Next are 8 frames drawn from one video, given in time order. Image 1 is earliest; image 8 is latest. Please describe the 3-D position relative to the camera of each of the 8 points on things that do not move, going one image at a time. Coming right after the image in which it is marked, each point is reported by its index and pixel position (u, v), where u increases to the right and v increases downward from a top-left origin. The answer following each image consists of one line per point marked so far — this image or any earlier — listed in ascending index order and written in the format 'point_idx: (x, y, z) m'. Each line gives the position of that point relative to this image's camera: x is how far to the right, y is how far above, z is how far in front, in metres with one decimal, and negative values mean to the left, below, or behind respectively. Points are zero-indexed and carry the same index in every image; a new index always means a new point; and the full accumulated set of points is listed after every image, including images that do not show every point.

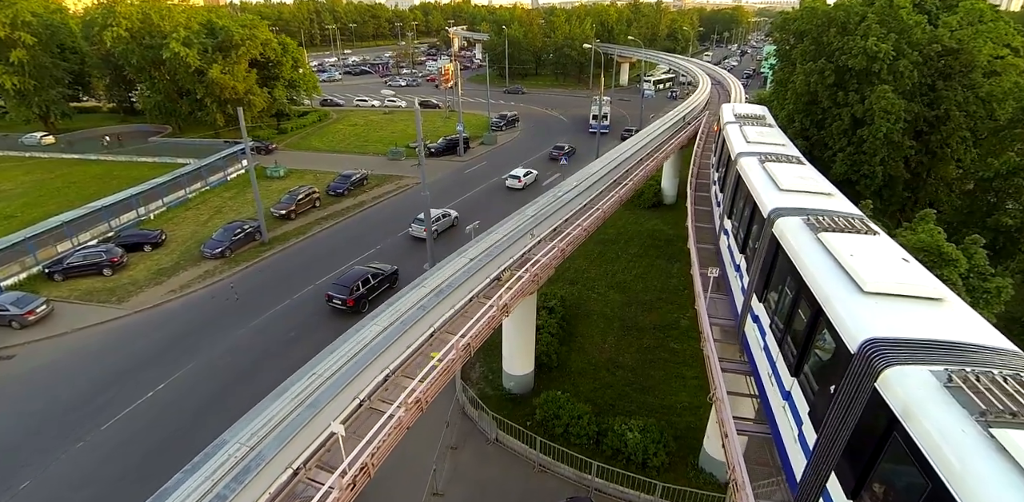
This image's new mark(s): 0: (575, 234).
0: (+2.0, +0.2, +17.9) m
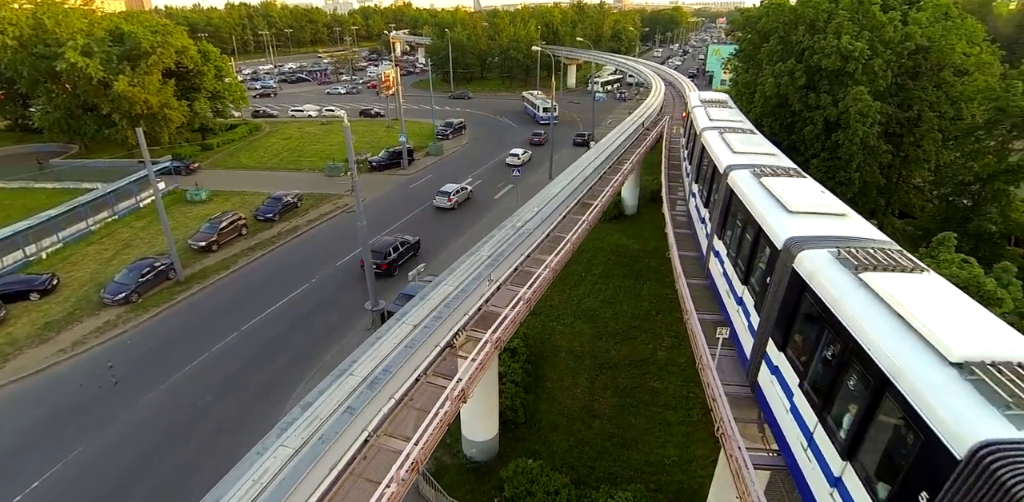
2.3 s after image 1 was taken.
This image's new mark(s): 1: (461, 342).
0: (+0.7, -1.0, +15.2) m
1: (-1.3, -2.2, +12.5) m
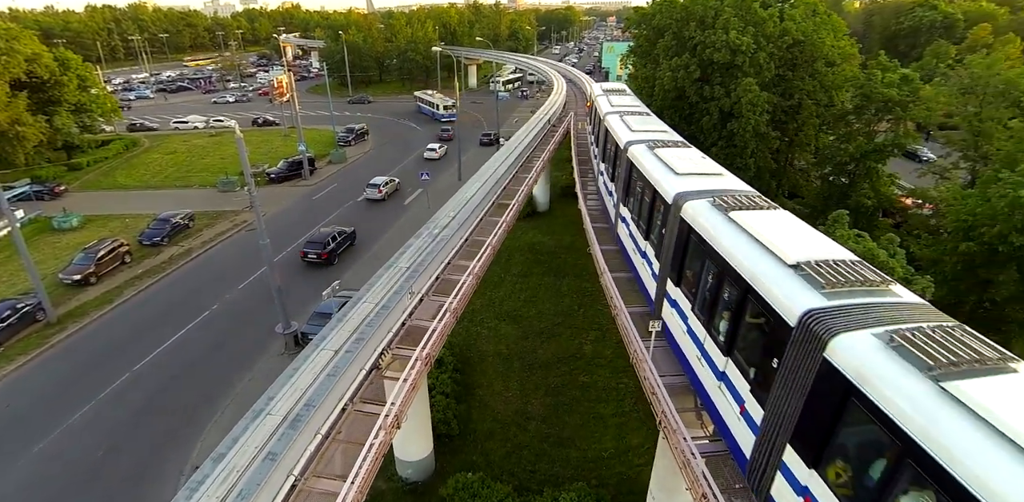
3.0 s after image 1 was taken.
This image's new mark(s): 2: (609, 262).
0: (-1.4, -1.1, +14.7) m
1: (-2.8, -2.5, +11.7) m
2: (+3.2, -0.4, +17.8) m
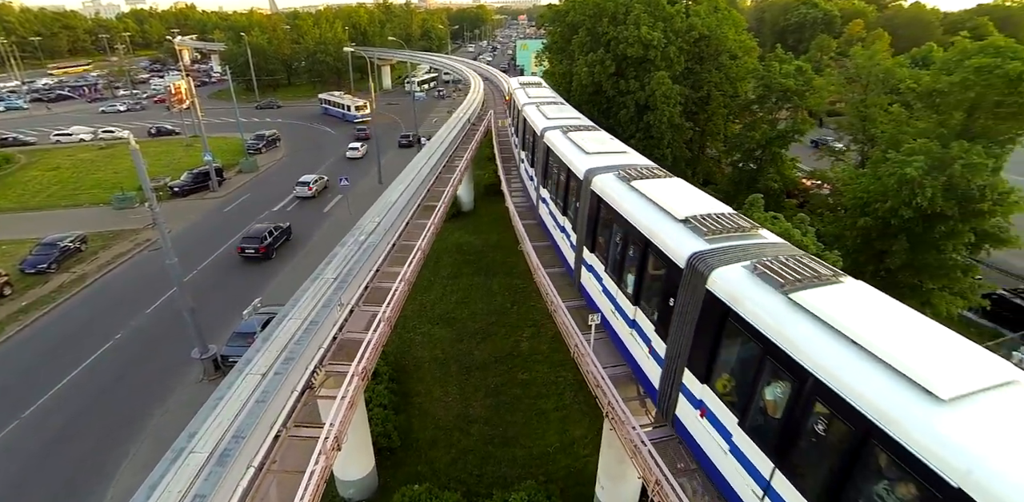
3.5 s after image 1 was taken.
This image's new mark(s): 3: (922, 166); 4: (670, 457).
0: (-3.2, -1.3, +14.2) m
1: (-4.0, -2.7, +11.0) m
2: (+0.9, -0.2, +17.8) m
3: (+13.5, +2.8, +17.0) m
4: (+3.0, -3.8, +9.6) m
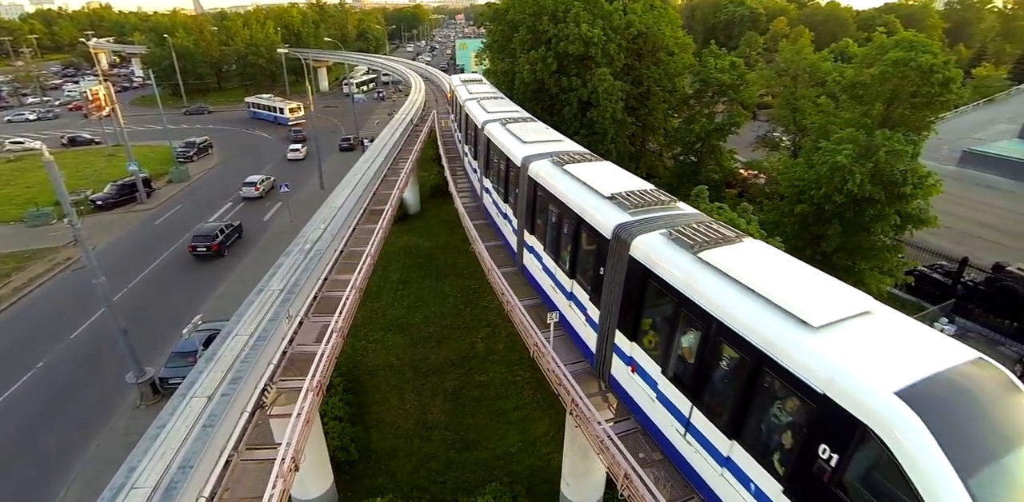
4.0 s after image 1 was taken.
0: (-4.3, -1.4, +13.7) m
1: (-4.8, -3.0, +10.5) m
2: (-0.6, -0.2, +17.7) m
3: (+11.8, +3.4, +18.0) m
4: (+2.4, -3.7, +9.8) m
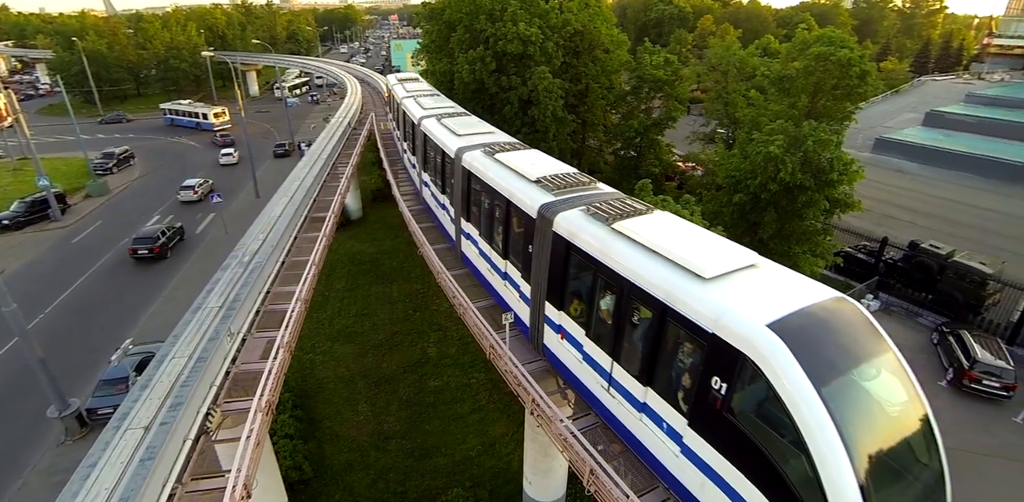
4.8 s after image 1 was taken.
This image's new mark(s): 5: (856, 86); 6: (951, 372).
0: (-5.5, -1.7, +13.1) m
1: (-5.6, -3.2, +9.8) m
2: (-2.3, -0.3, +17.5) m
3: (+9.9, +3.9, +19.0) m
4: (+1.7, -3.6, +9.8) m
5: (+13.2, +6.3, +19.9) m
6: (+15.1, -4.2, +17.8) m
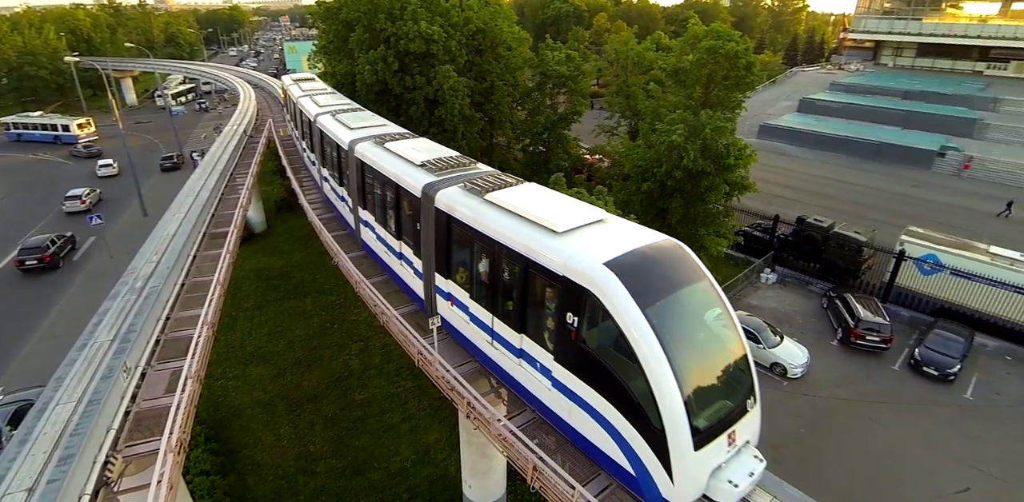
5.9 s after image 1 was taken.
0: (-7.1, -2.2, +12.0) m
1: (-6.6, -3.7, +8.8) m
2: (-4.8, -0.6, +16.8) m
3: (+6.7, +4.6, +20.2) m
4: (+0.5, -3.5, +9.9) m
5: (+9.6, +7.2, +21.5) m
6: (+12.5, -3.1, +19.8) m
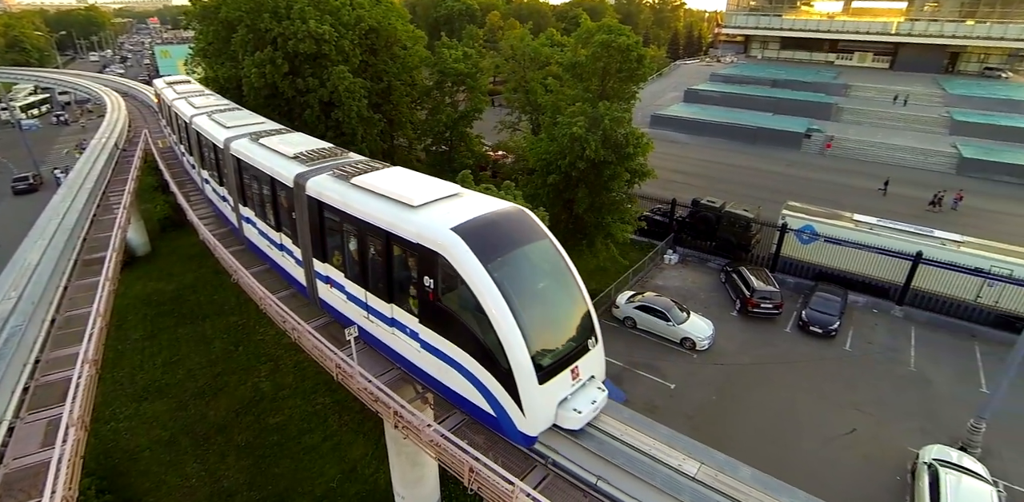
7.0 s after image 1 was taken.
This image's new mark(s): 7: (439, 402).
0: (-8.7, -2.8, +10.6) m
1: (-7.6, -4.2, +7.5) m
2: (-7.3, -1.0, +15.7) m
3: (+3.0, +5.0, +20.8) m
4: (-0.7, -3.5, +9.8) m
5: (+5.4, +7.9, +22.7) m
6: (+9.4, -2.1, +21.5) m
7: (-1.5, -3.1, +10.7) m
